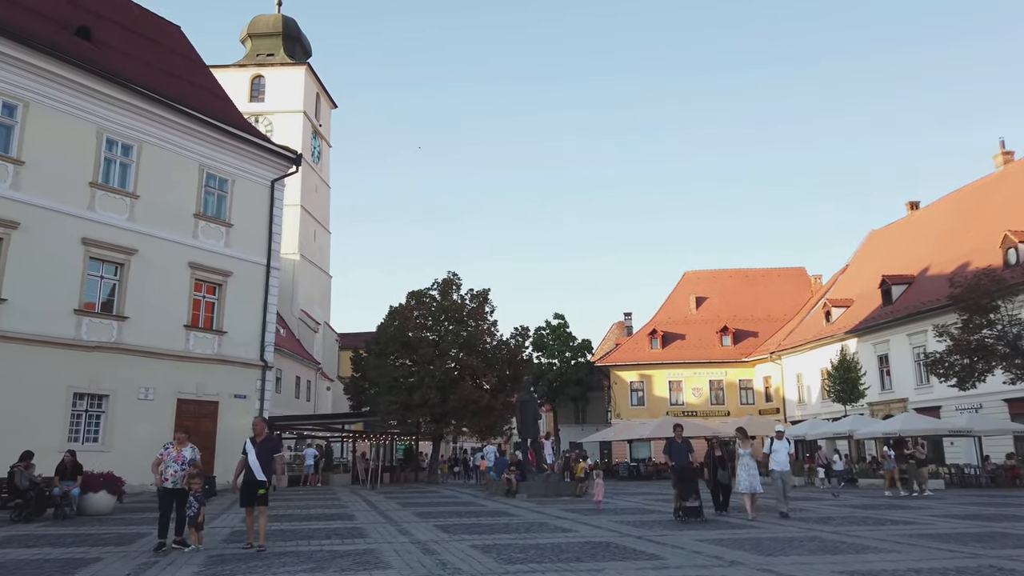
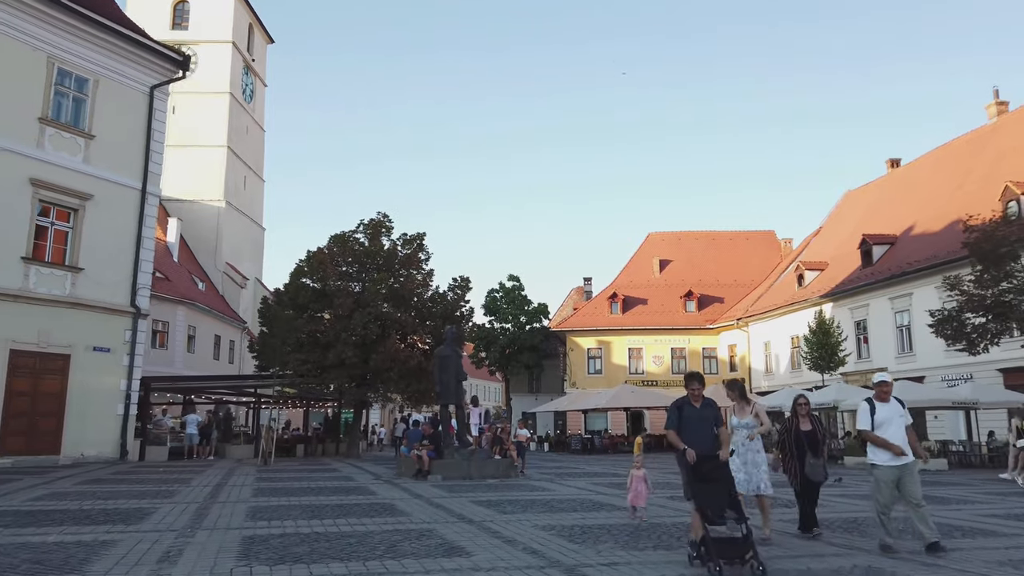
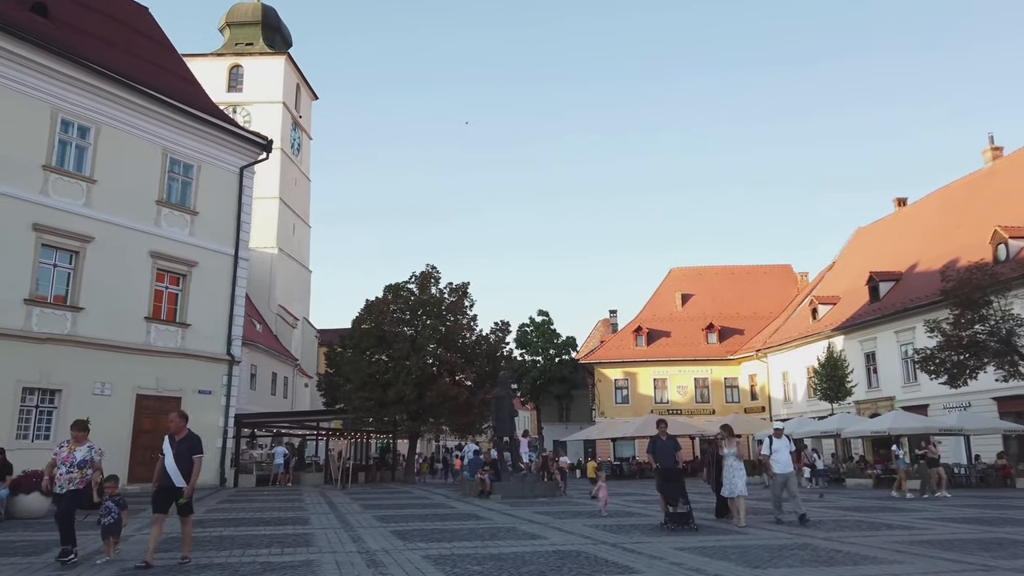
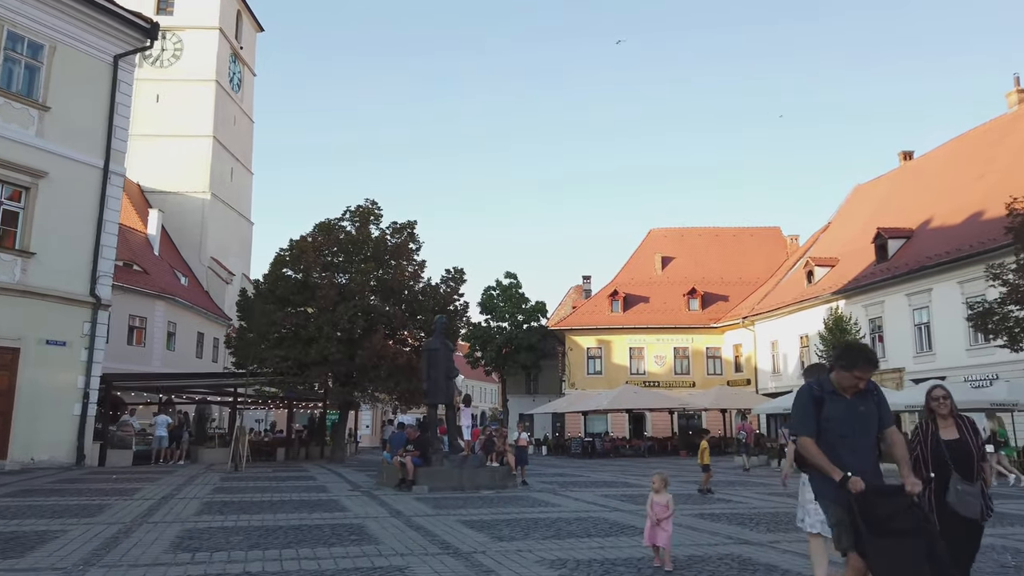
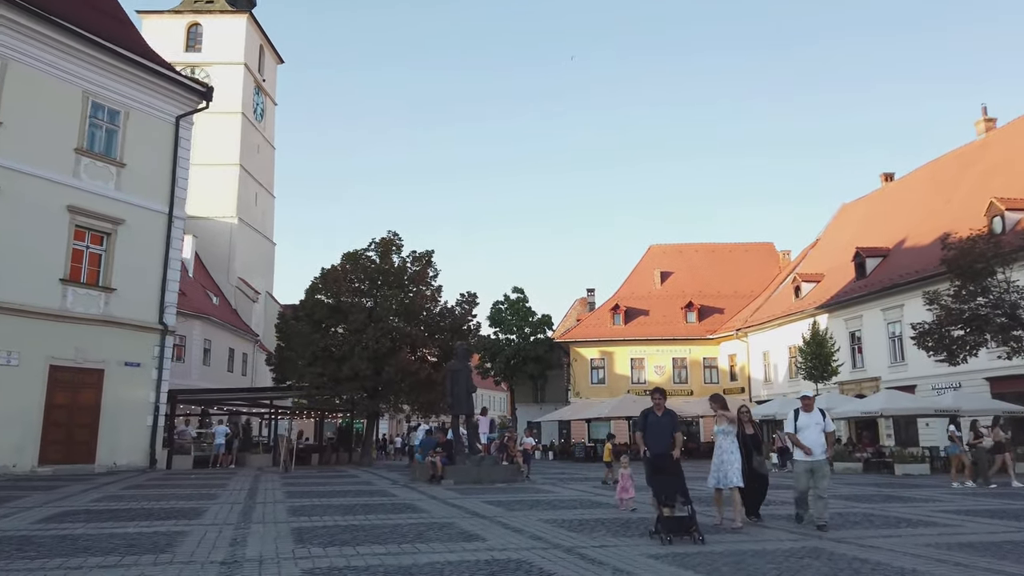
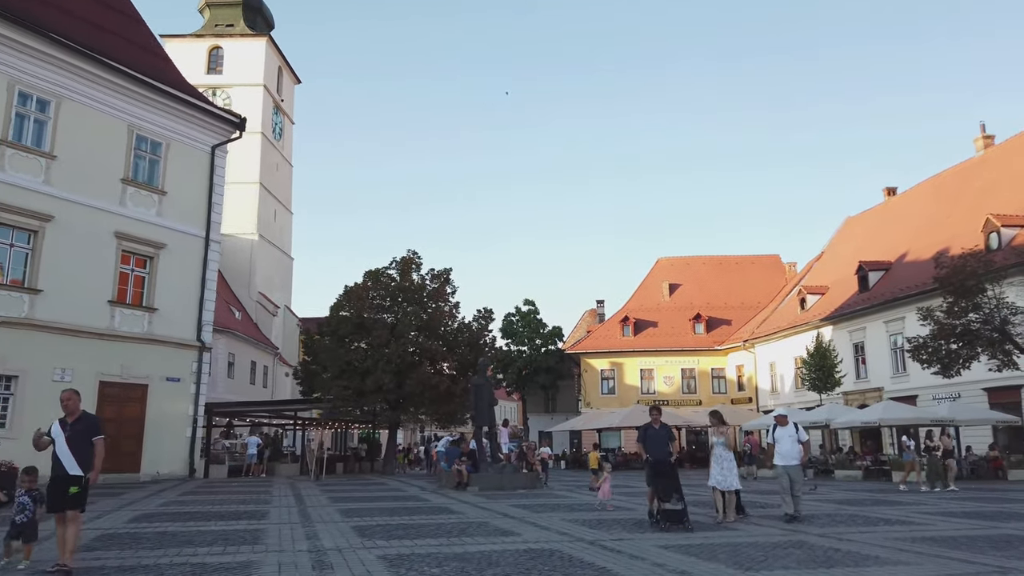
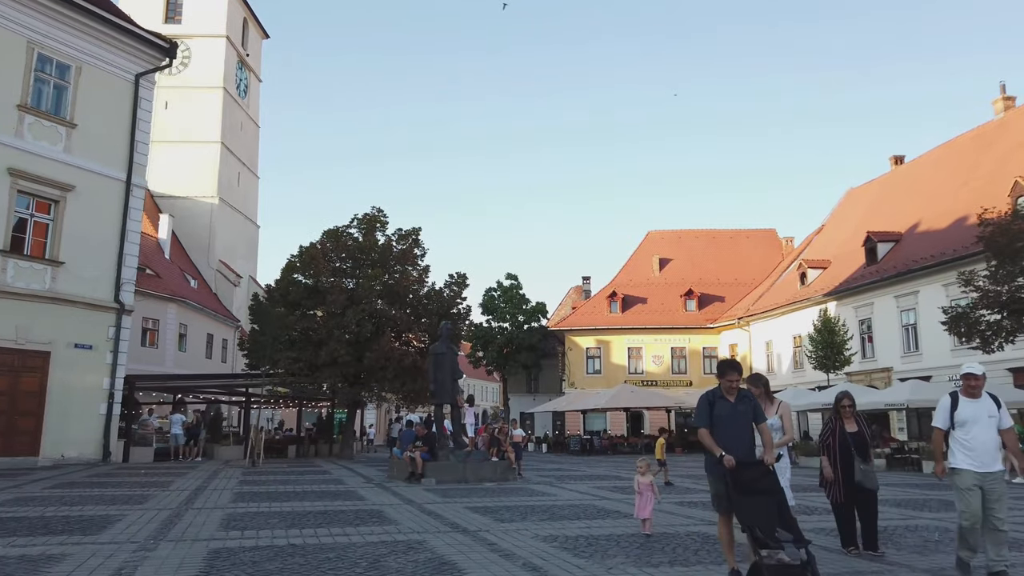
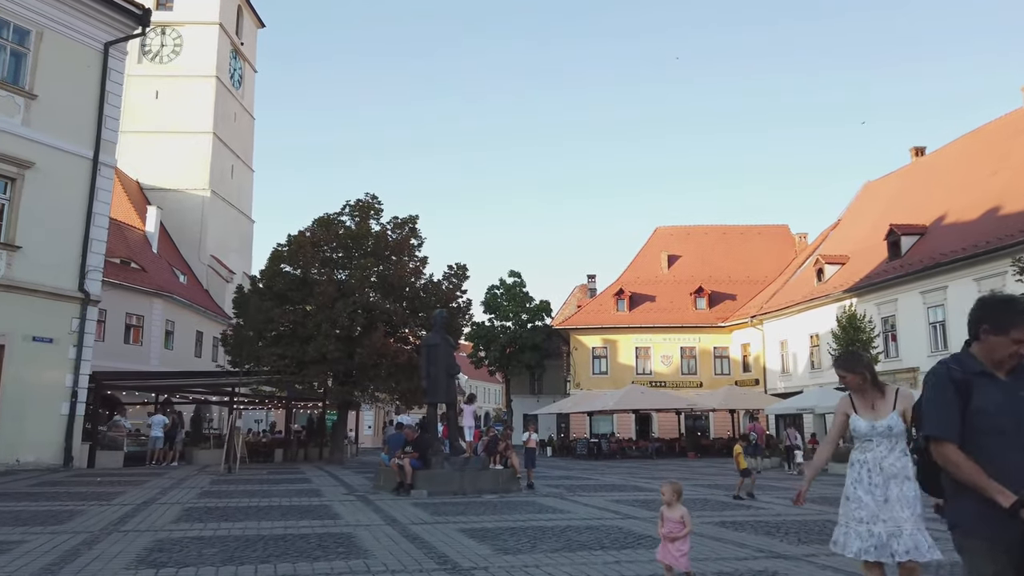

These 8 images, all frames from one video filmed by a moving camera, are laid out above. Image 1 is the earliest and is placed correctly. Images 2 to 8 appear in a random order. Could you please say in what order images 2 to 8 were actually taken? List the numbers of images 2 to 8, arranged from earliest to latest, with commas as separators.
3, 6, 5, 2, 7, 4, 8
